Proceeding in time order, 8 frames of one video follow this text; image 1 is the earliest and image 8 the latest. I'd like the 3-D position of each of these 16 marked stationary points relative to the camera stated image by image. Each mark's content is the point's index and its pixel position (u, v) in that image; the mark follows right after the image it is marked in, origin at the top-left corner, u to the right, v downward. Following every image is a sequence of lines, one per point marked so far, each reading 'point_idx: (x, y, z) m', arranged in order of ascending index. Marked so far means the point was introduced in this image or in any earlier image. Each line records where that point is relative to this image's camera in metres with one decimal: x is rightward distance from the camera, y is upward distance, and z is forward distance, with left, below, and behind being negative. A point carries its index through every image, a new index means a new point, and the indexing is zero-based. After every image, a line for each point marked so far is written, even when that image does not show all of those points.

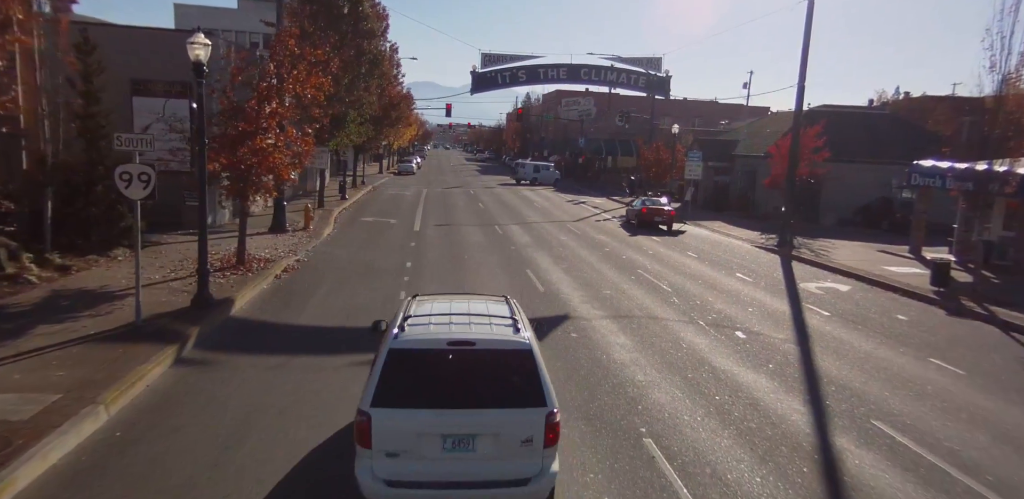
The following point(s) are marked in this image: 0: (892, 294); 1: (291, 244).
0: (+8.9, -1.0, +14.7) m
1: (-5.9, +0.1, +16.7) m
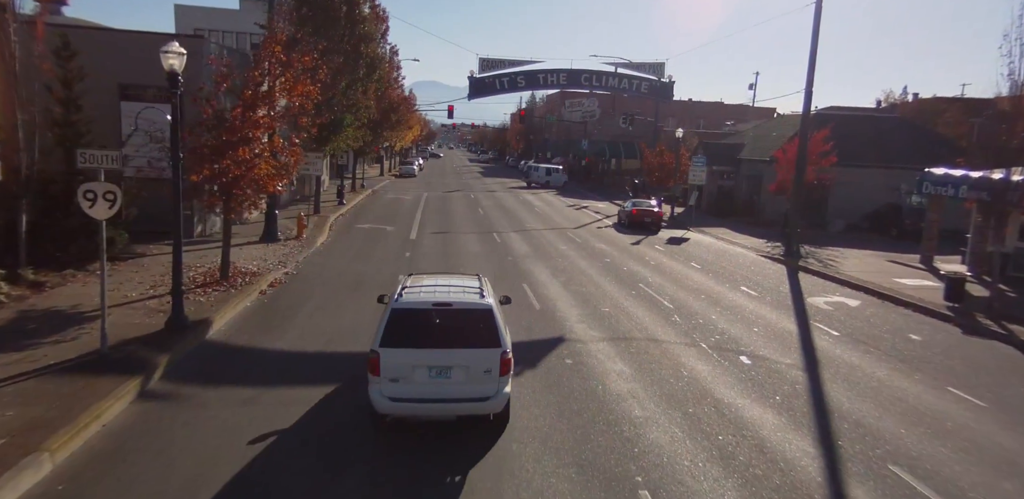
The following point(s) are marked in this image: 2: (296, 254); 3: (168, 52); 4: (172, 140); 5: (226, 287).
0: (+8.8, -1.4, +14.1) m
1: (-6.0, -0.2, +16.2) m
2: (-5.7, -0.1, +16.6) m
3: (-4.9, +2.8, +8.9) m
4: (-4.9, +1.6, +9.2) m
5: (-5.5, -0.7, +12.0) m
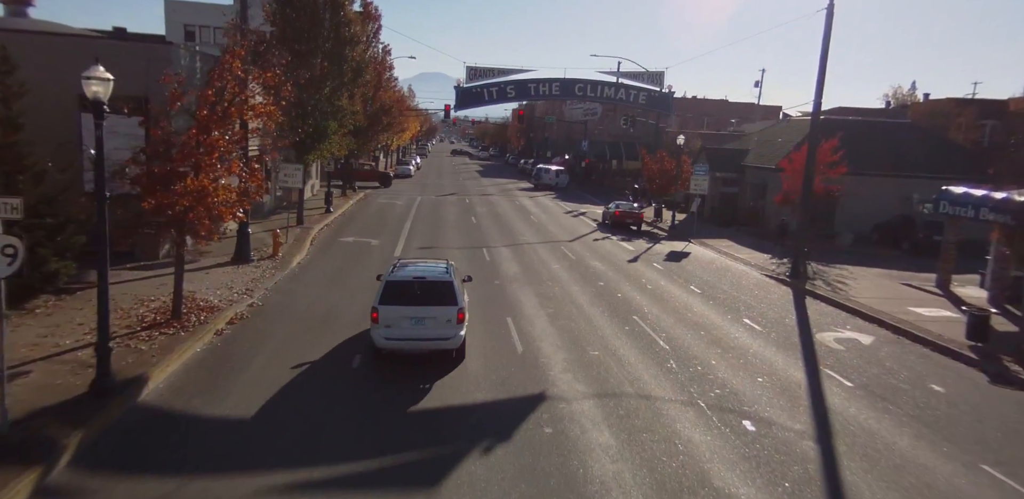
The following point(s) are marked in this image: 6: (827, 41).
0: (+8.4, -2.0, +12.9) m
1: (-6.3, -0.8, +15.1) m
2: (-6.1, -0.7, +15.5) m
3: (-5.2, +2.1, +7.8) m
4: (-5.3, +0.9, +8.0) m
5: (-5.8, -1.4, +10.9) m
6: (+9.6, +6.4, +19.1) m
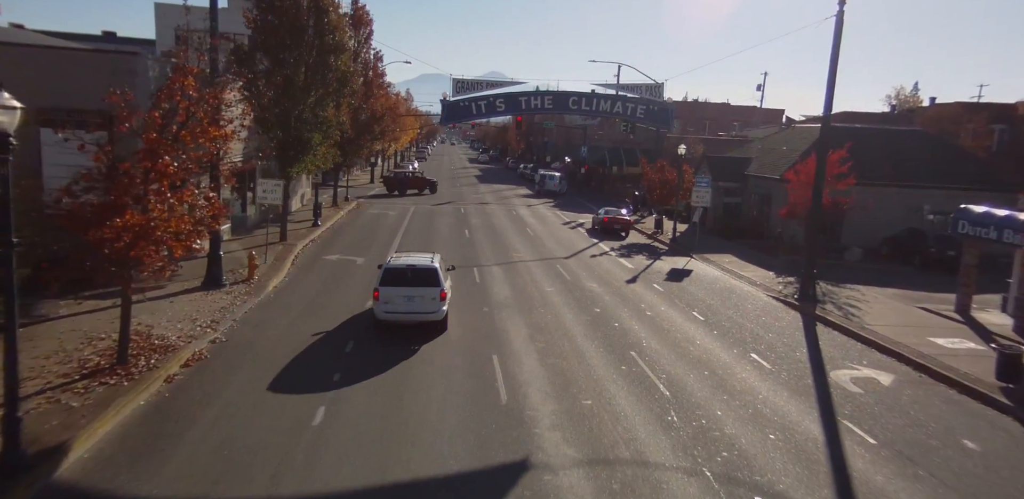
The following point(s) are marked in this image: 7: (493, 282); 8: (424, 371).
0: (+8.2, -2.7, +11.8) m
1: (-6.6, -1.4, +13.9) m
2: (-6.3, -1.4, +14.3) m
3: (-5.5, +1.5, +6.7) m
4: (-5.6, +0.3, +6.9) m
5: (-6.1, -2.0, +9.7) m
6: (+9.3, +5.8, +18.0) m
7: (-0.6, -1.0, +18.9) m
8: (-1.6, -2.2, +11.6) m
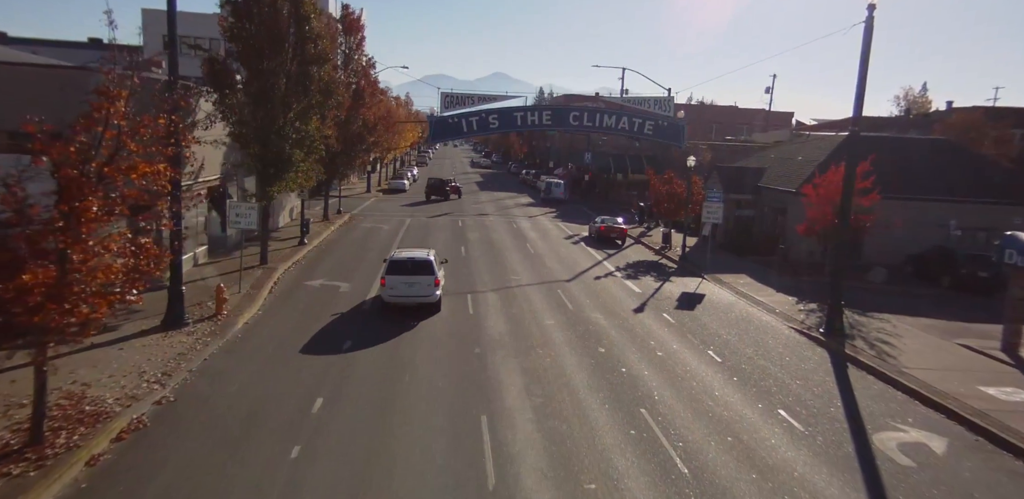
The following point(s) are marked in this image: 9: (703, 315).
0: (+8.0, -3.4, +10.1) m
1: (-6.7, -2.2, +12.3) m
2: (-6.5, -2.1, +12.7) m
3: (-5.7, +0.8, +5.1) m
4: (-5.7, -0.4, +5.3) m
5: (-6.3, -2.8, +8.1) m
6: (+9.2, +5.0, +16.3) m
7: (-0.7, -1.7, +17.3) m
8: (-1.8, -2.9, +9.9) m
9: (+5.6, -1.9, +18.4) m
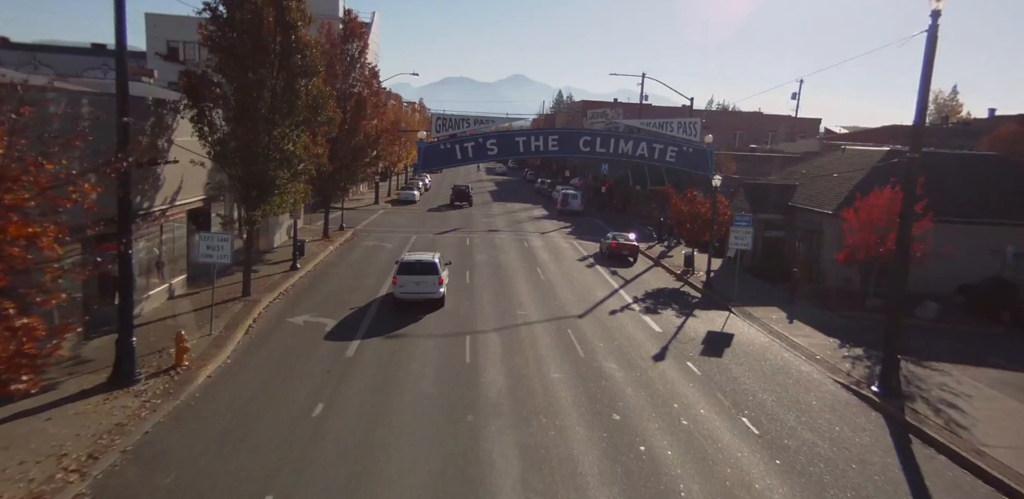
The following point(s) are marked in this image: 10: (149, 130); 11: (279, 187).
0: (+7.9, -4.4, +7.7) m
1: (-6.8, -3.1, +10.4) m
2: (-6.5, -3.0, +10.8) m
3: (-6.0, -0.1, +3.1) m
4: (-6.0, -1.3, +3.4) m
5: (-6.4, -3.6, +6.2) m
6: (+9.3, +4.0, +14.0) m
7: (-0.6, -2.7, +15.2) m
8: (-1.9, -3.9, +7.9) m
9: (+5.7, -2.9, +16.1) m
10: (-9.7, +3.2, +16.8) m
11: (-7.0, +1.9, +19.1) m
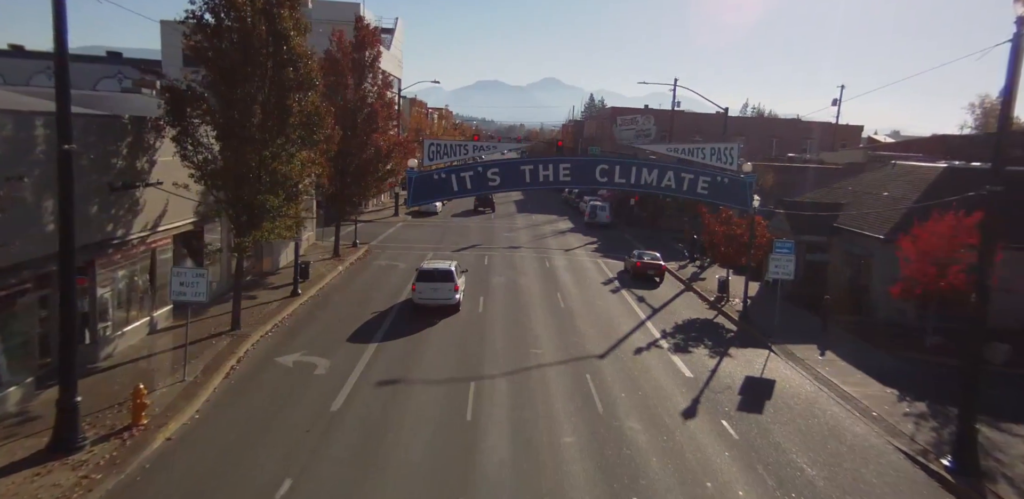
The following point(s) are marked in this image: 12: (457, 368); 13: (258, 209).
0: (+7.6, -5.3, +5.4) m
1: (-6.8, -3.9, +8.8) m
2: (-6.6, -3.8, +9.2) m
3: (-6.4, -0.9, +1.5) m
4: (-6.4, -2.1, +1.7) m
5: (-6.7, -4.4, +4.5) m
6: (+9.4, +3.1, +11.6) m
7: (-0.5, -3.6, +13.3) m
8: (-2.1, -4.7, +6.0) m
9: (+5.9, -3.9, +13.9) m
10: (-9.5, +2.4, +15.3) m
11: (-6.7, +1.0, +17.5) m
12: (-1.5, -3.0, +16.4) m
13: (-6.9, +1.1, +17.1) m
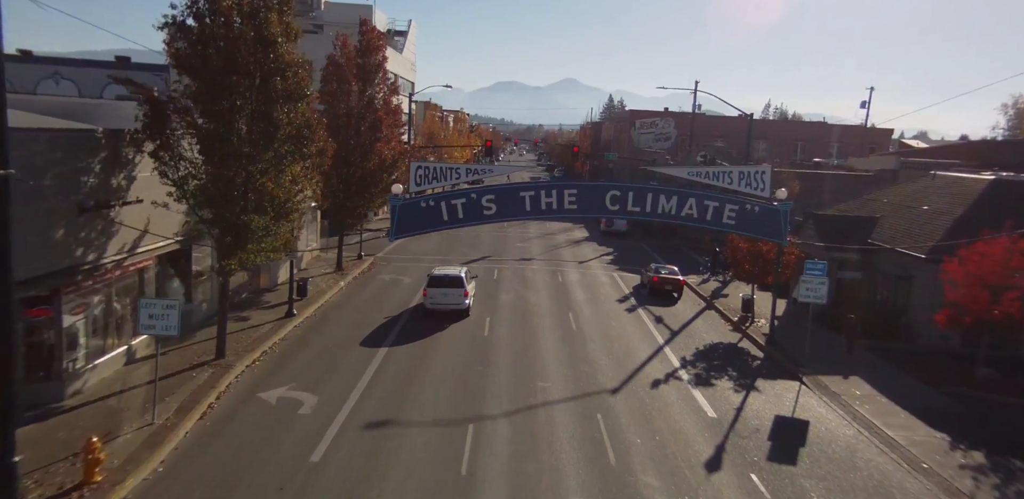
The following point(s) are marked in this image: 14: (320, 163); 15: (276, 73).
0: (+7.4, -5.9, +3.7) m
1: (-6.9, -4.4, +7.5) m
2: (-6.7, -4.4, +7.9) m
3: (-6.7, -1.5, +0.2) m
4: (-6.7, -2.7, +0.4) m
5: (-7.0, -5.0, +3.3) m
6: (+9.4, +2.4, +9.9) m
7: (-0.4, -4.2, +11.8) m
8: (-2.3, -5.3, +4.6) m
9: (+5.9, -4.5, +12.3) m
10: (-9.4, +1.8, +14.2) m
11: (-6.5, +0.5, +16.2) m
12: (-1.4, -3.7, +14.9) m
13: (-6.7, +0.5, +15.8) m
14: (-5.8, +2.7, +19.5) m
15: (-5.9, +4.5, +16.0) m
